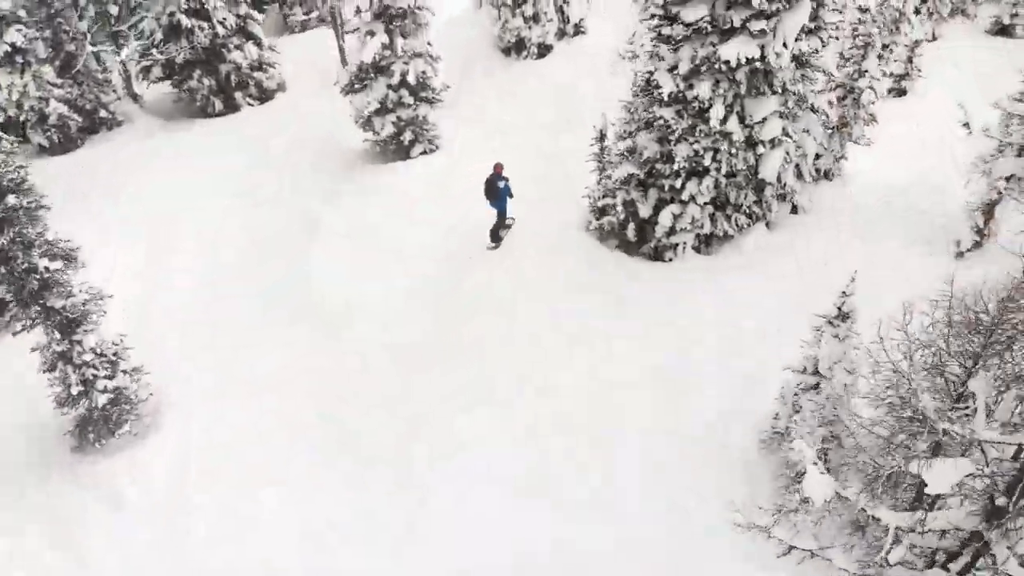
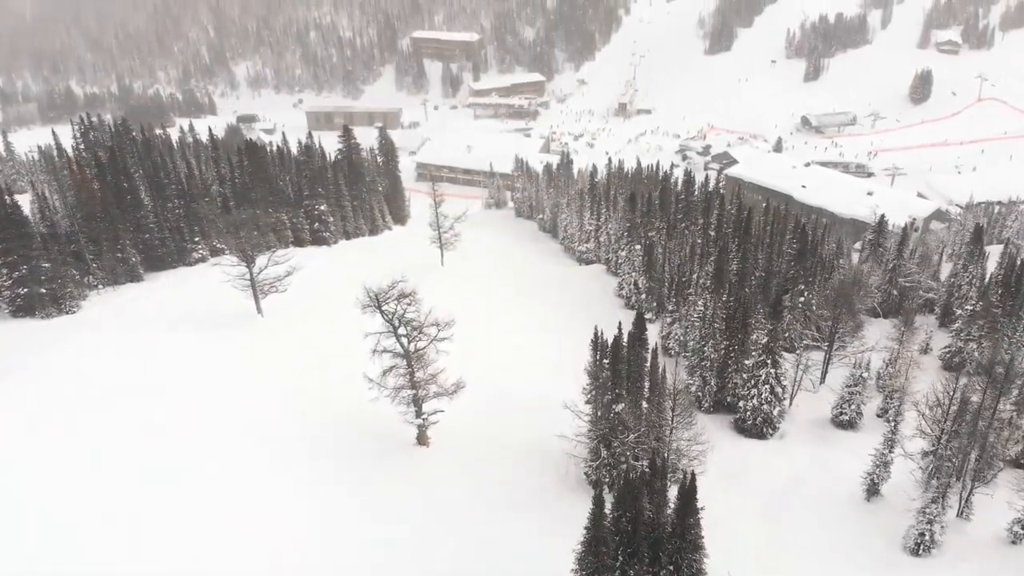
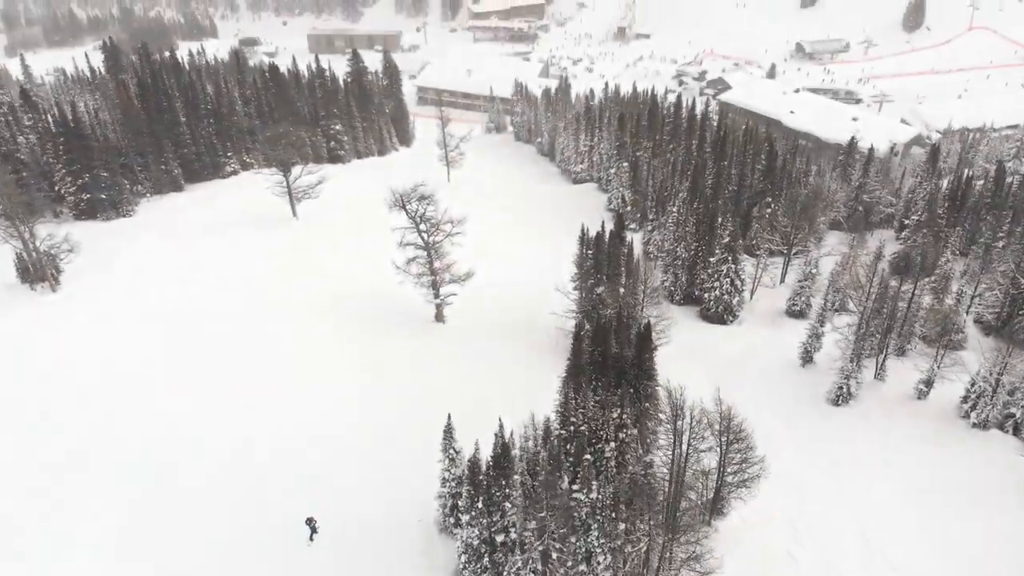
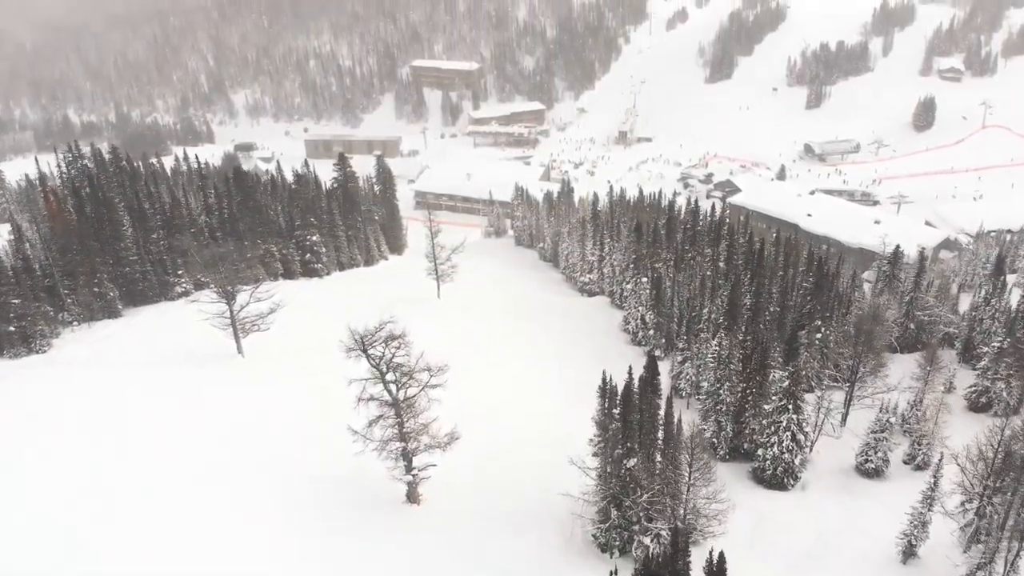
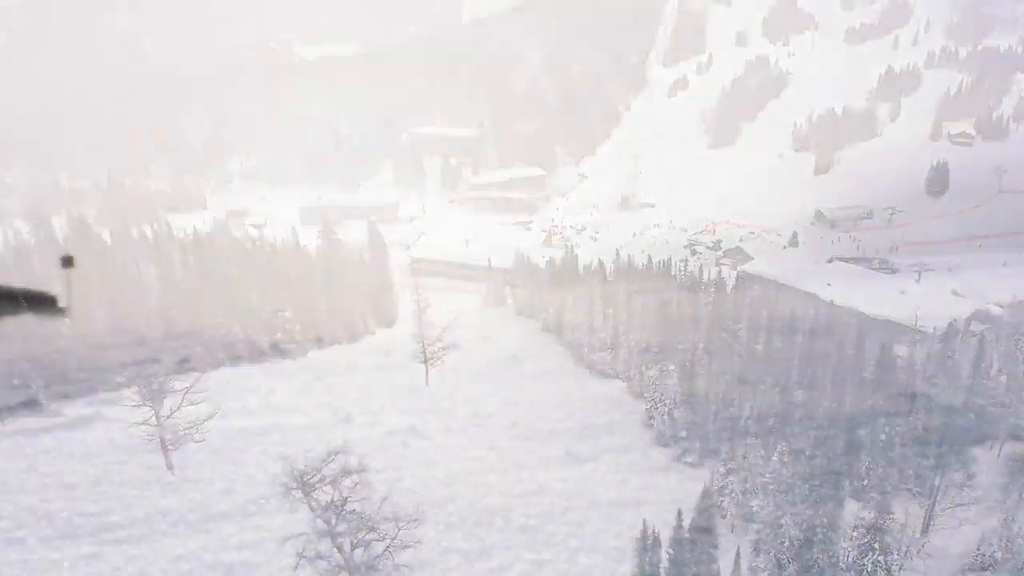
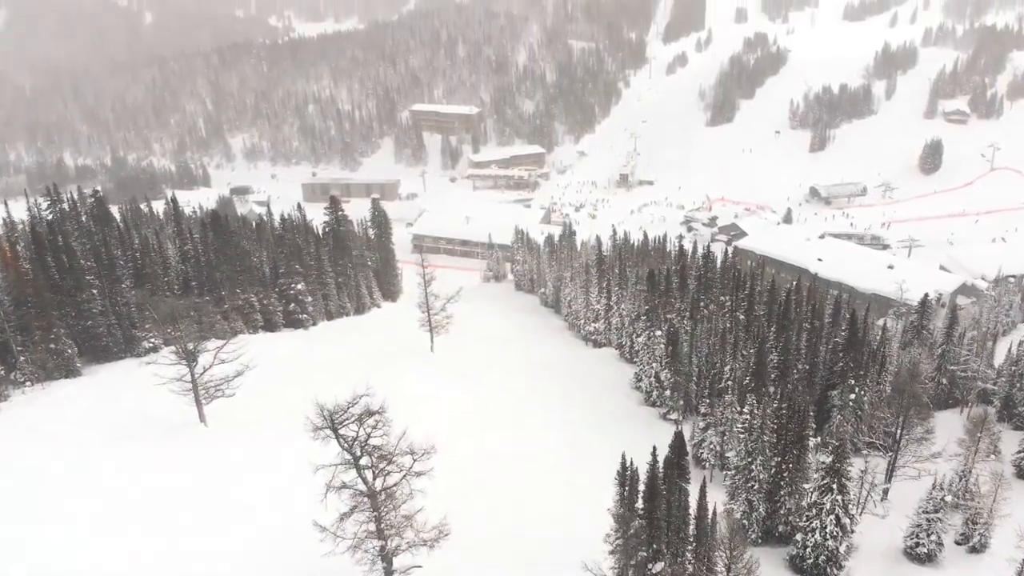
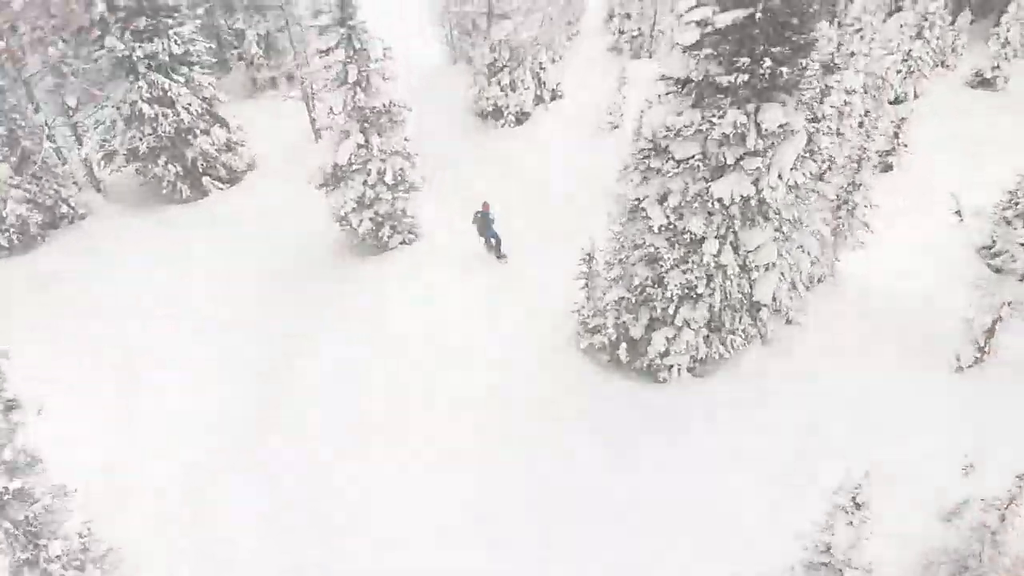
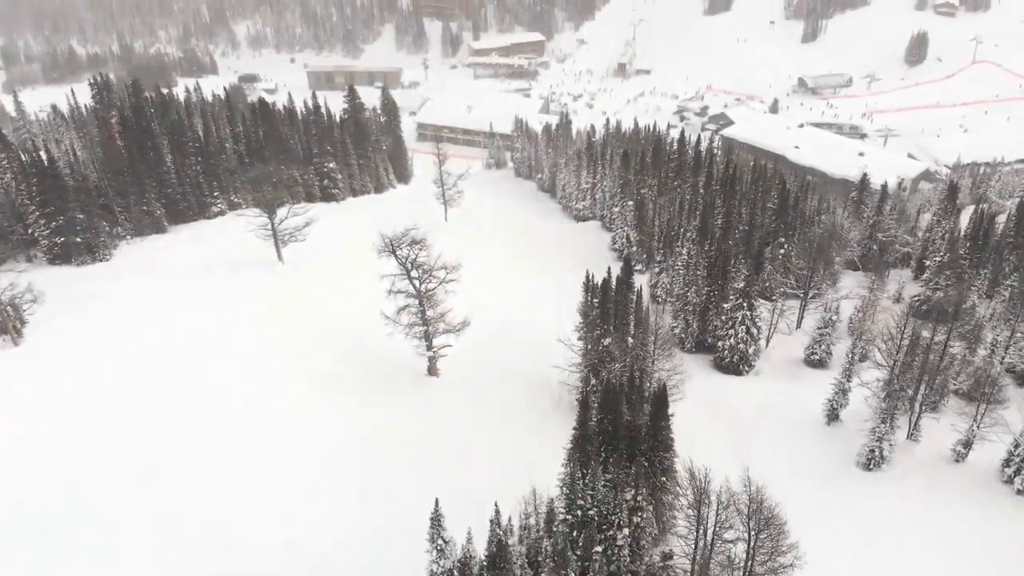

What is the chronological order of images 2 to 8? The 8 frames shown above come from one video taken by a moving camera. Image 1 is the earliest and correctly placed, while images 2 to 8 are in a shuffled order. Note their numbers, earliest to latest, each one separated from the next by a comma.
7, 3, 8, 2, 4, 6, 5
